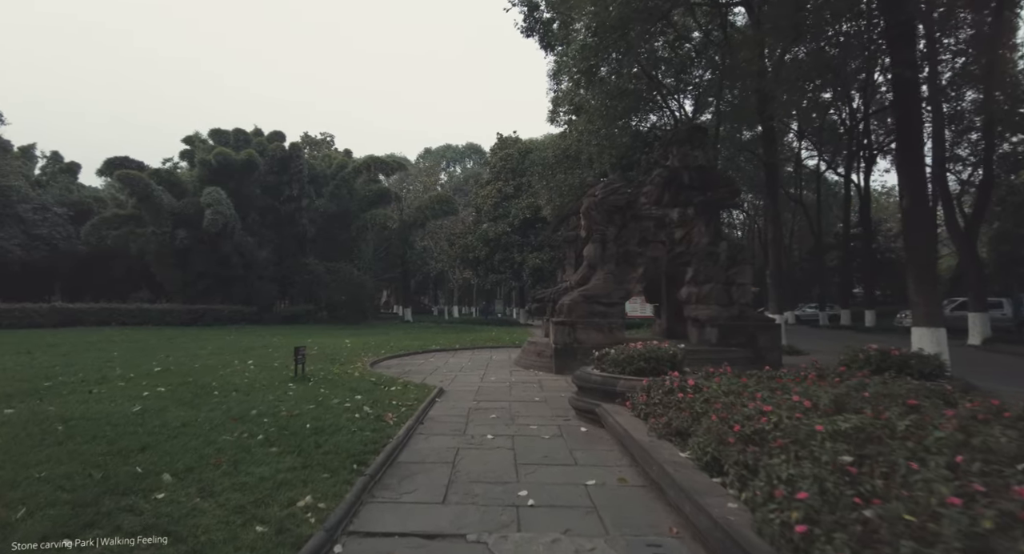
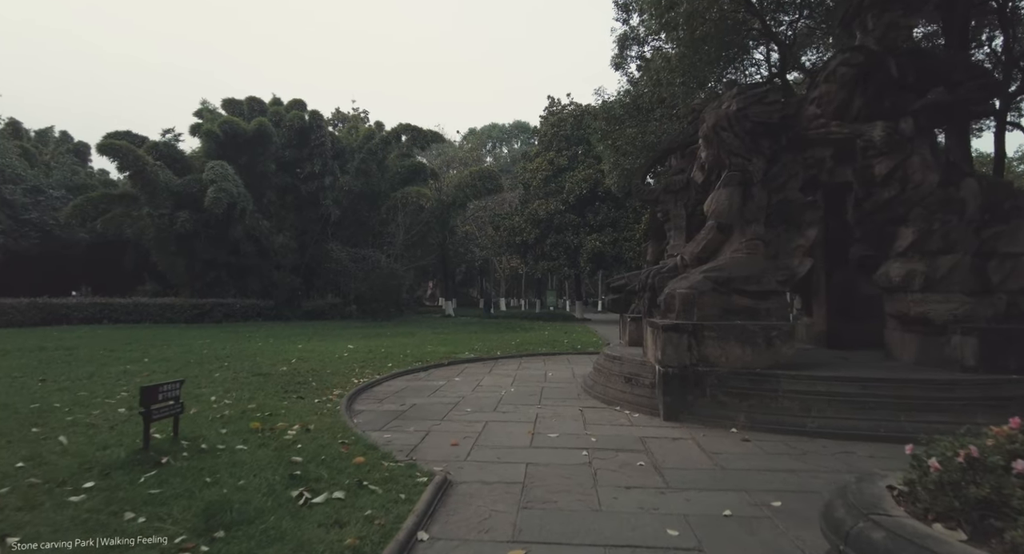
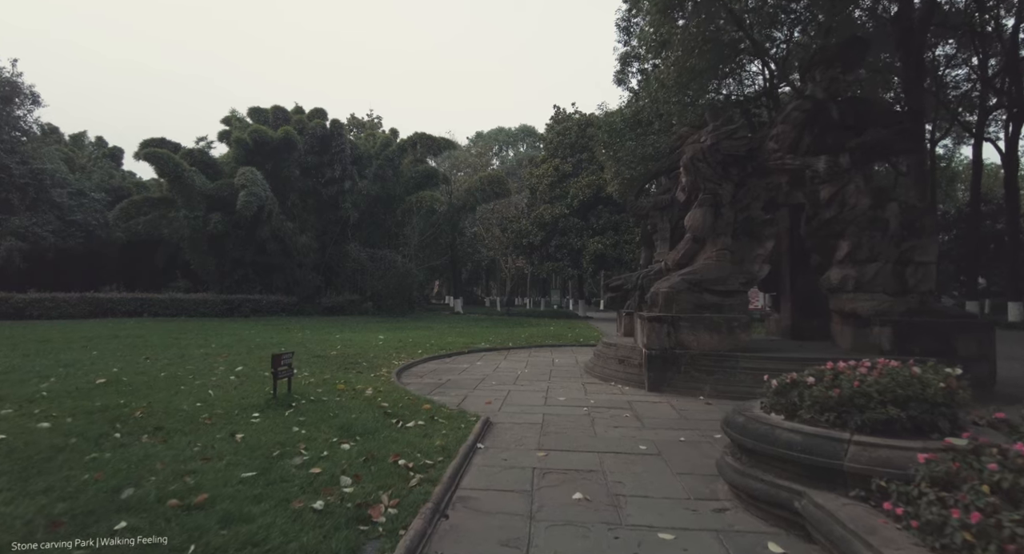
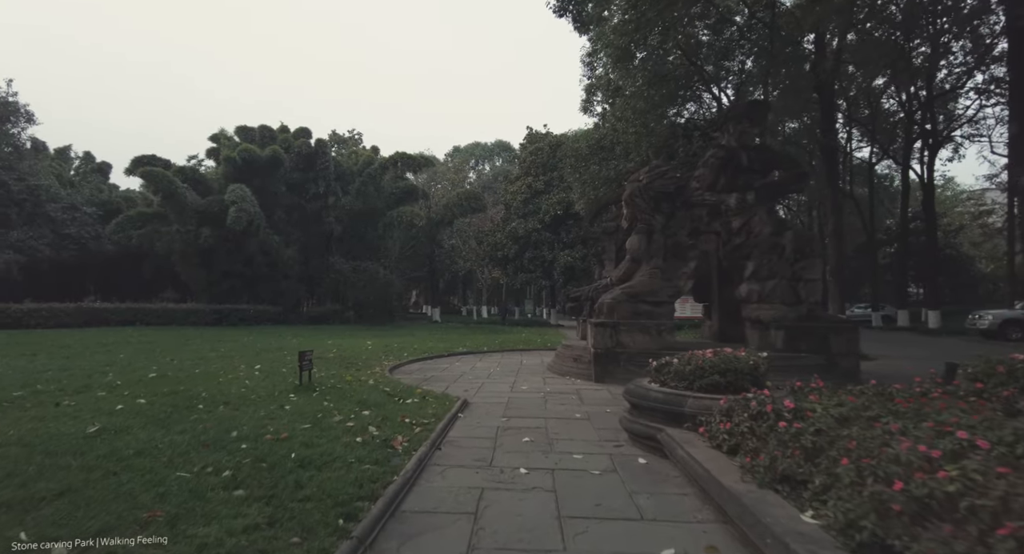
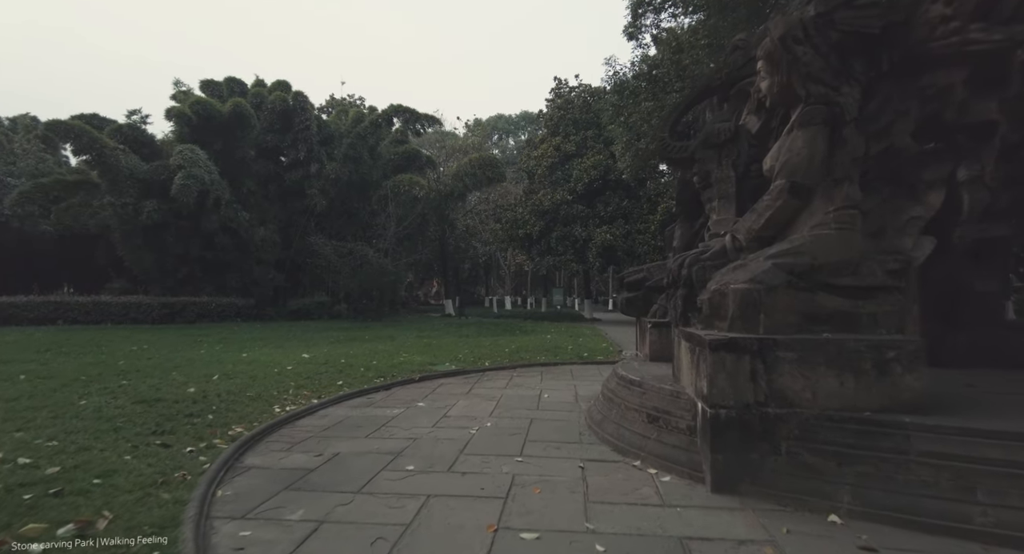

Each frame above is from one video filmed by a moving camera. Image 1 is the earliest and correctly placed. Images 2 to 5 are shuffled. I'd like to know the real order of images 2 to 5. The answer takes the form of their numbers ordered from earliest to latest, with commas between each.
4, 3, 2, 5
